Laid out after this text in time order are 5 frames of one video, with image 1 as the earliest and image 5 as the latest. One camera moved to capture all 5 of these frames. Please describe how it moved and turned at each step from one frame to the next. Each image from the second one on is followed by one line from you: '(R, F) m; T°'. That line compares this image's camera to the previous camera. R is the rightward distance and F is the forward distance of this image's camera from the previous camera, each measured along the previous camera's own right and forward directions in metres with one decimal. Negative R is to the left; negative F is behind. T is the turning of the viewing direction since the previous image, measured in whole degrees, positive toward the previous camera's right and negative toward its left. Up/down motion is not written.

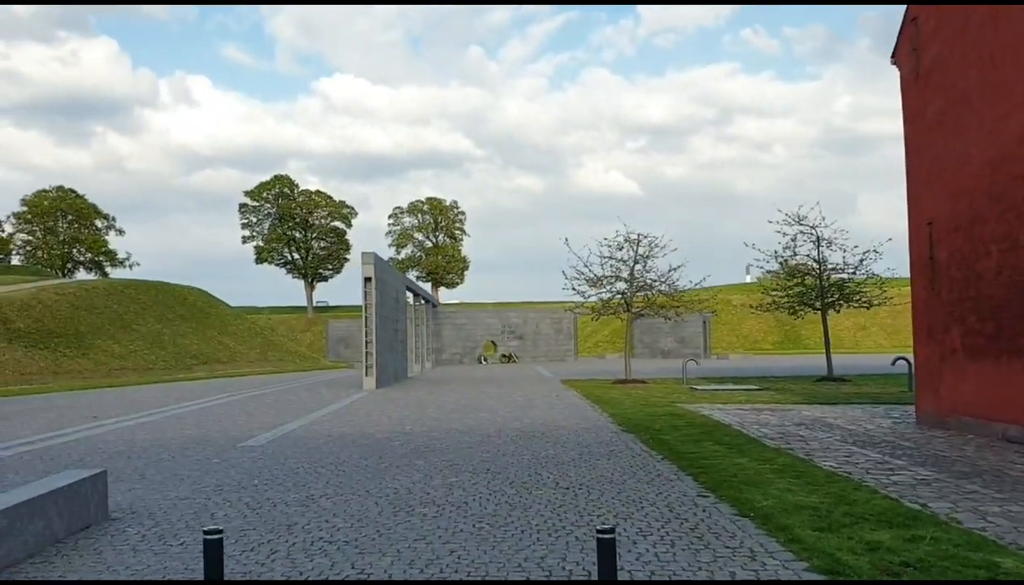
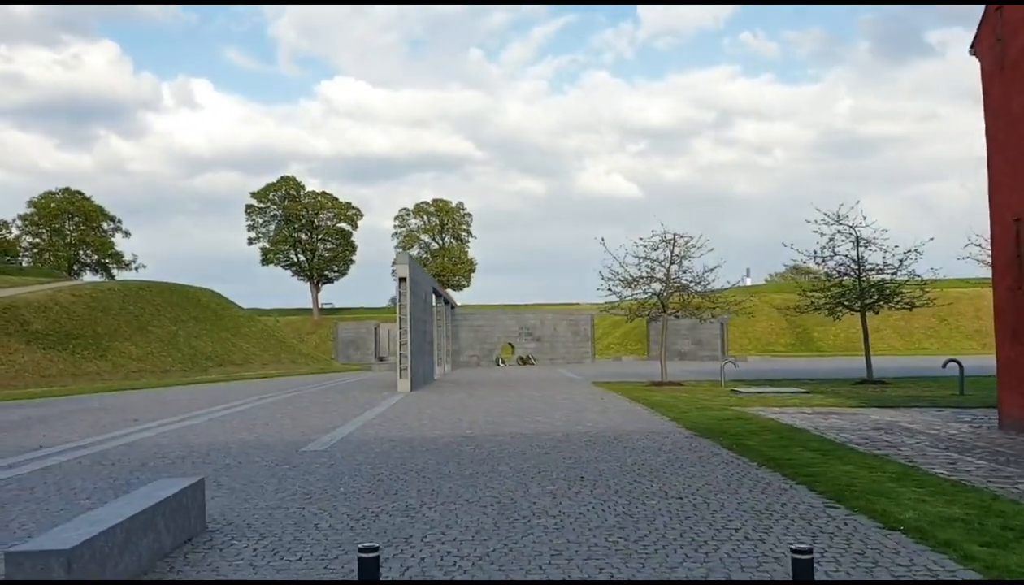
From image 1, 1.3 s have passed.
(-1.0, +0.5) m; 0°
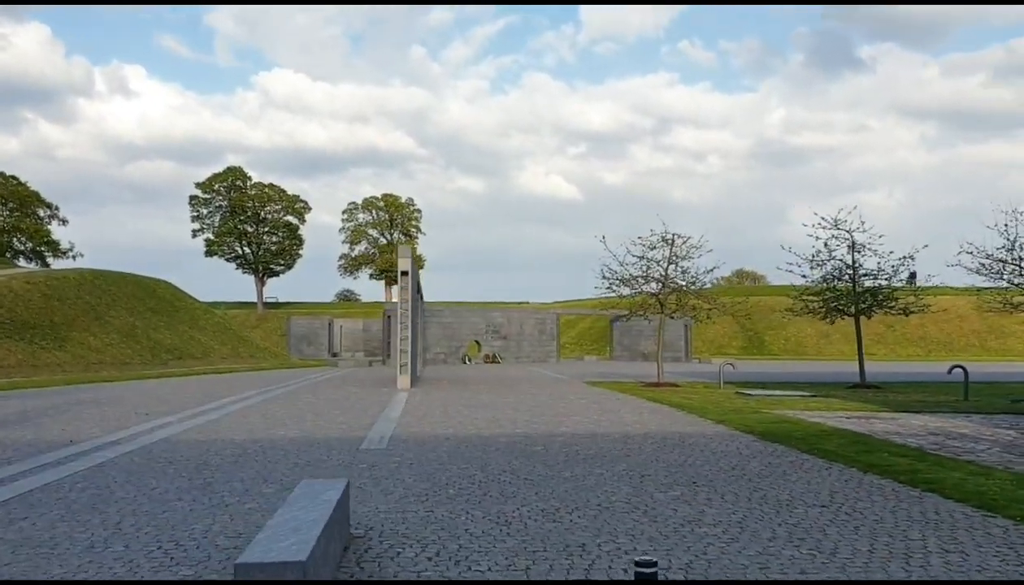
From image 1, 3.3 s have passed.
(-1.7, +0.5) m; +4°
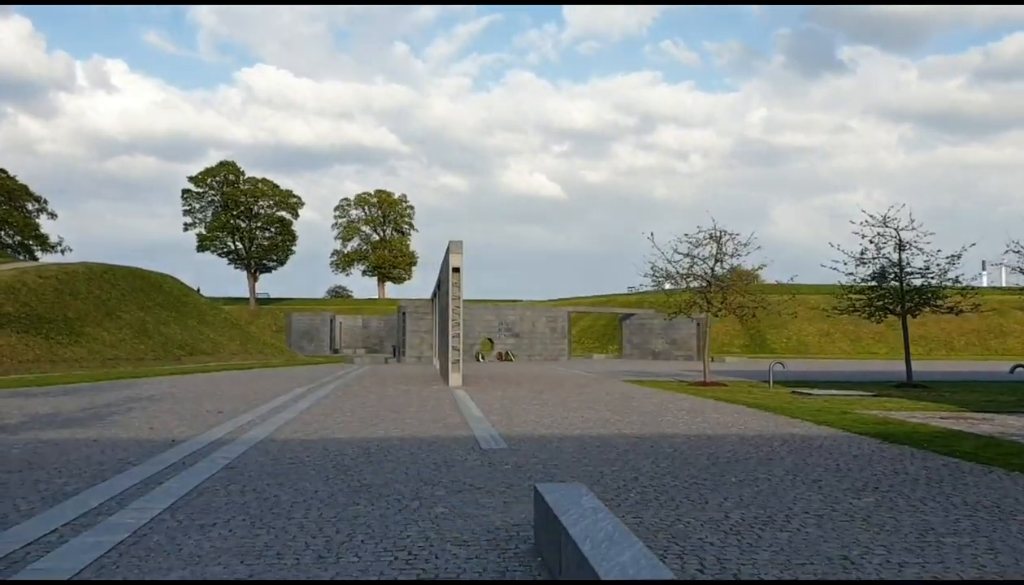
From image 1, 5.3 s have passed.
(-1.8, +0.4) m; +1°
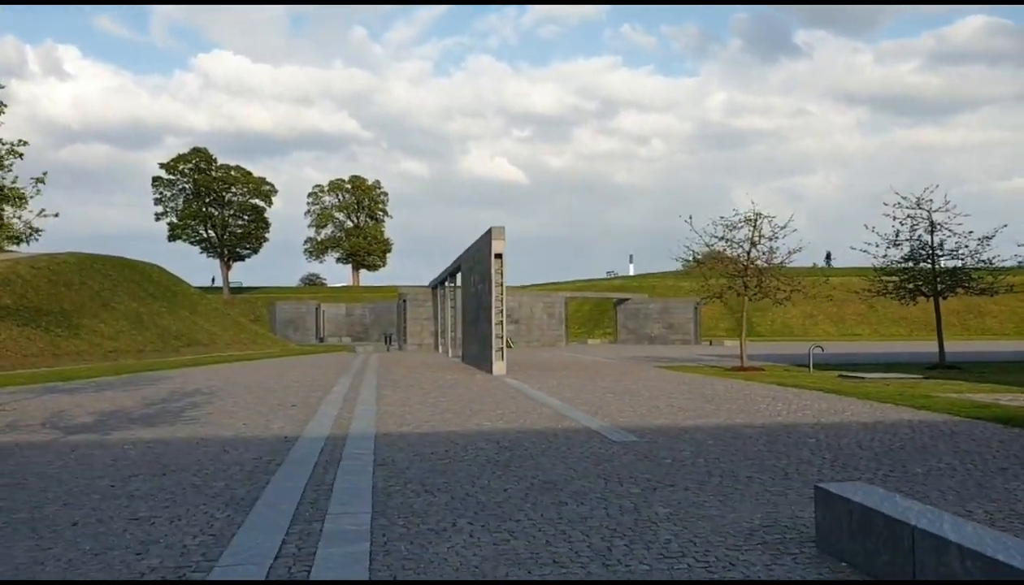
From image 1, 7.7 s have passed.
(-2.0, +0.5) m; +2°
